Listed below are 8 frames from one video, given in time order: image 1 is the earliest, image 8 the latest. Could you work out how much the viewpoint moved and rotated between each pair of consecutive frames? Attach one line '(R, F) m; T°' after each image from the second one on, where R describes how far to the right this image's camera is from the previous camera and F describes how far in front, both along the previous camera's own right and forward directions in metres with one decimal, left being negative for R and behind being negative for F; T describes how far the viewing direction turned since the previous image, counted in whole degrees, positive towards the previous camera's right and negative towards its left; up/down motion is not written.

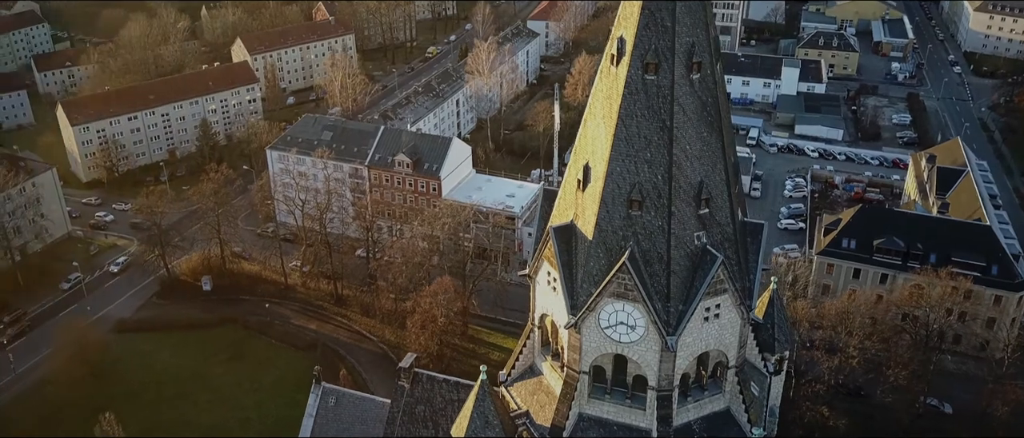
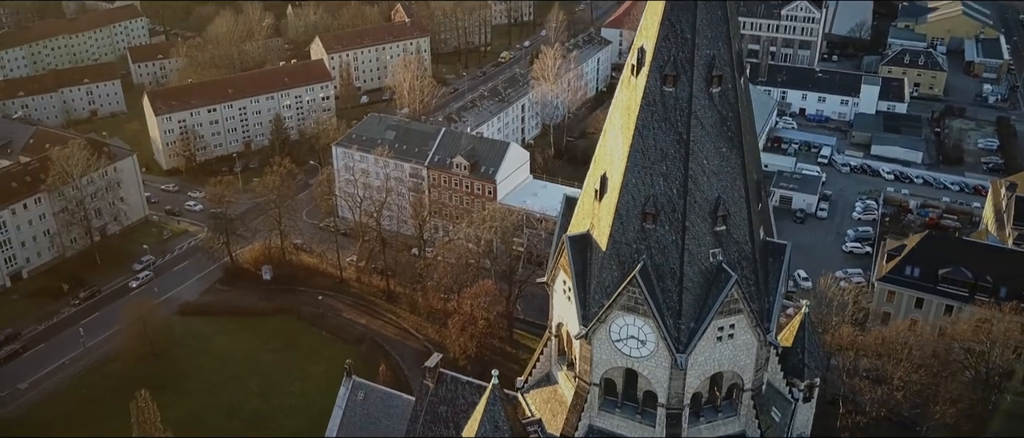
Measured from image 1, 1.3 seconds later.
(+1.1, 0.0) m; -5°
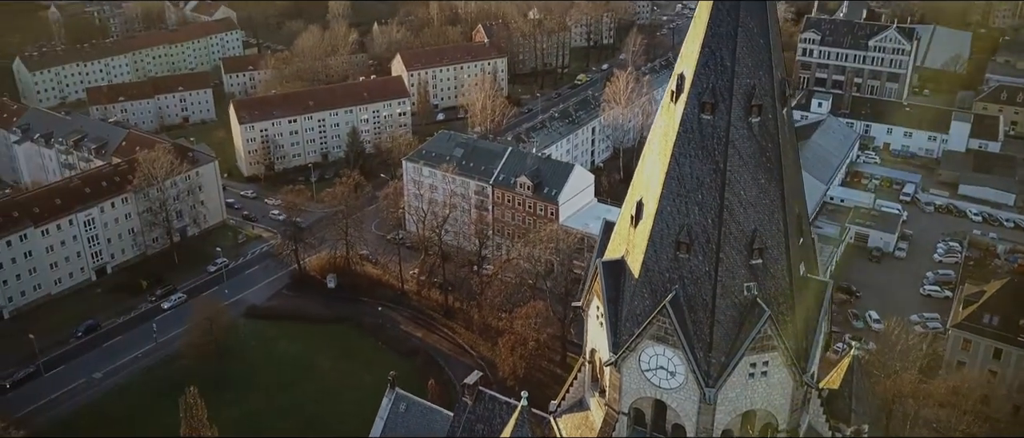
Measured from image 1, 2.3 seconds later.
(+0.8, 0.0) m; -5°
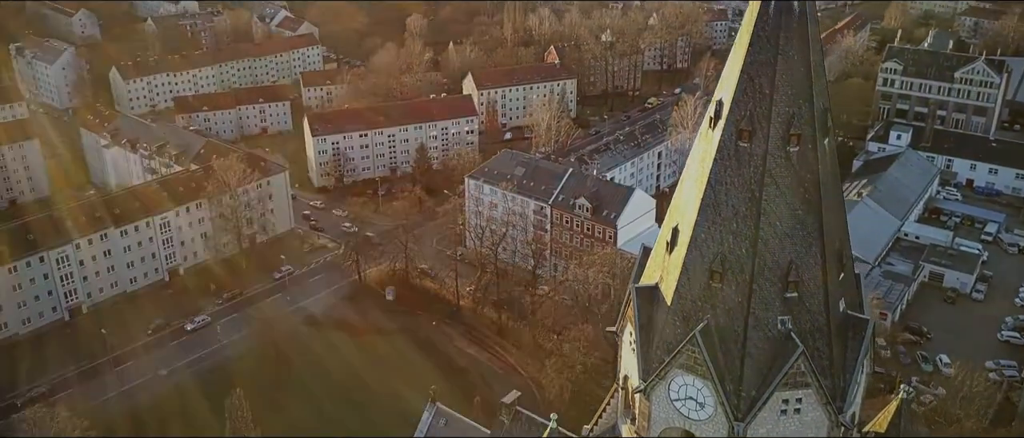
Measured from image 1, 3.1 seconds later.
(+0.7, 0.0) m; -5°
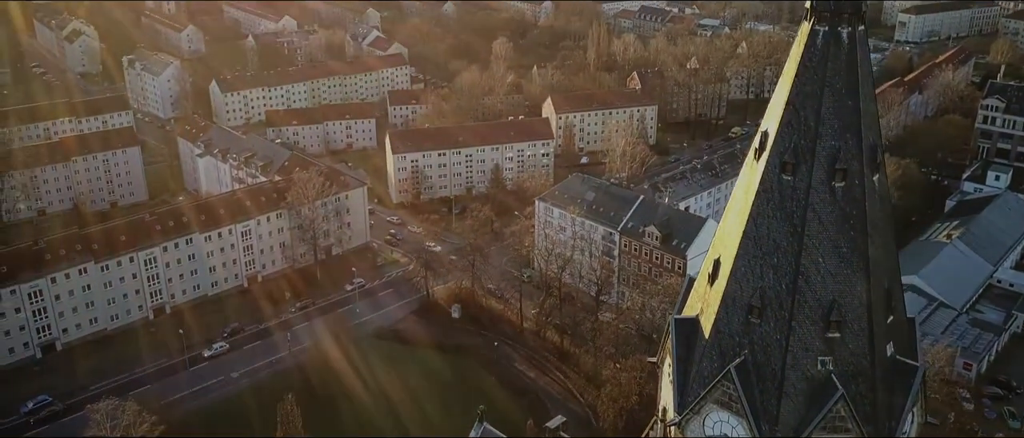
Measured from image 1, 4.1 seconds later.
(+0.7, 0.0) m; -6°
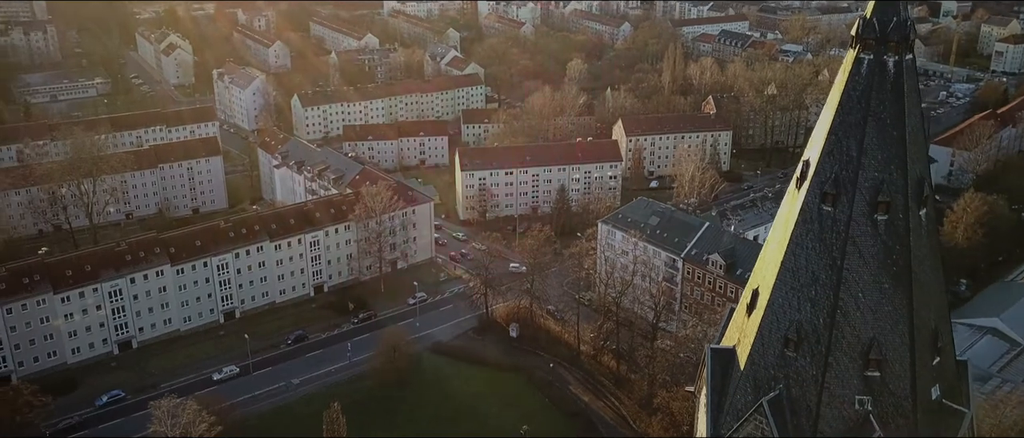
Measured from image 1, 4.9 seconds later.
(+0.6, 0.0) m; -5°
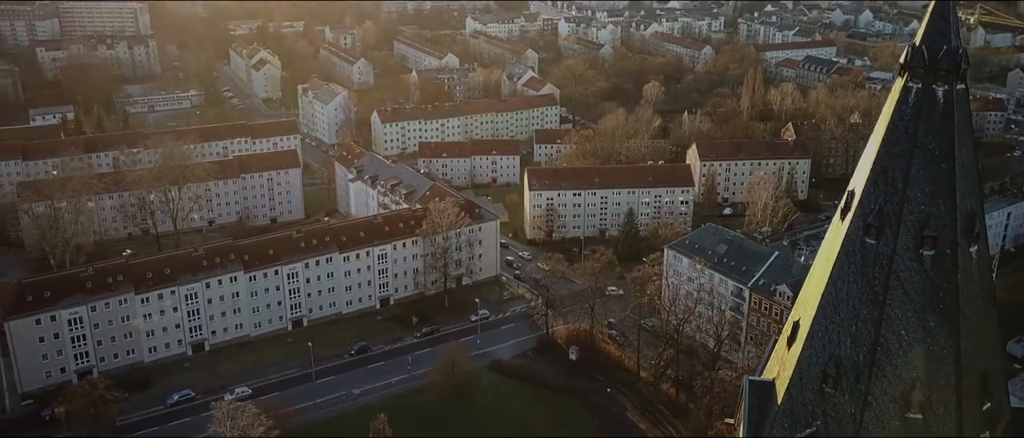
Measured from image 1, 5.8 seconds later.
(+0.6, 0.0) m; -5°
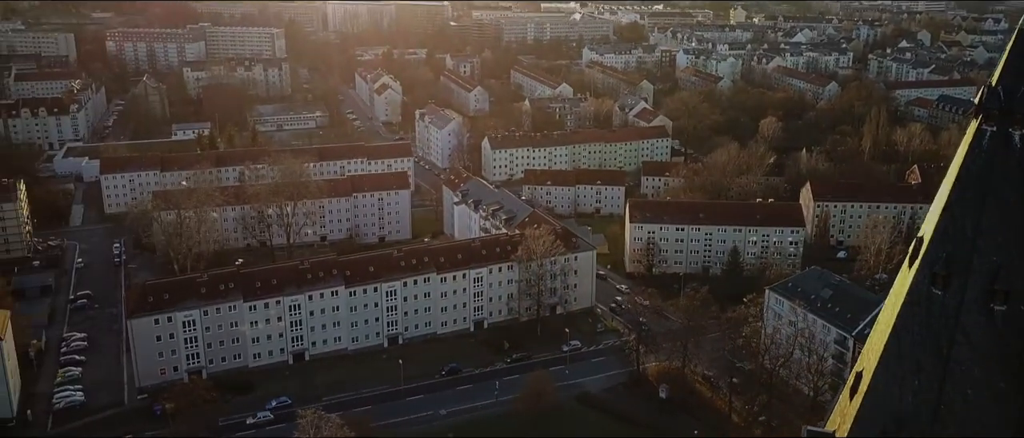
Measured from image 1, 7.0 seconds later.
(+1.0, 0.0) m; -8°
